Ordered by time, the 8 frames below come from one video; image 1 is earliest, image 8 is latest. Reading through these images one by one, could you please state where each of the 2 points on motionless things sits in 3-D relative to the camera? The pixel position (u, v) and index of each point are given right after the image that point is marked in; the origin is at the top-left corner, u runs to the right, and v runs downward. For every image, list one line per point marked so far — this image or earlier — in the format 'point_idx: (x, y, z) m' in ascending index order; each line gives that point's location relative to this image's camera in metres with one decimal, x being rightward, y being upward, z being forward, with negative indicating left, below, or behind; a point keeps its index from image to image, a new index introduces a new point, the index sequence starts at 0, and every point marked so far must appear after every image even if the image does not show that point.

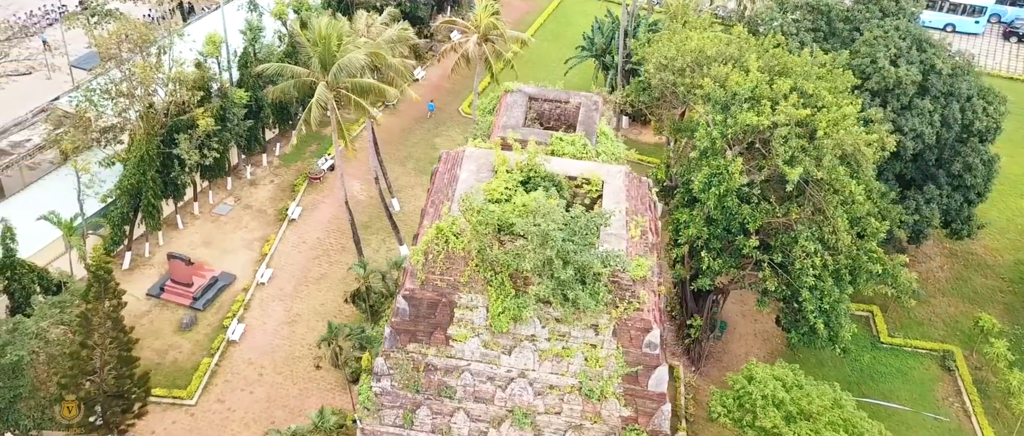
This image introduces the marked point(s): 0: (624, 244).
0: (+1.3, -0.3, +10.7) m
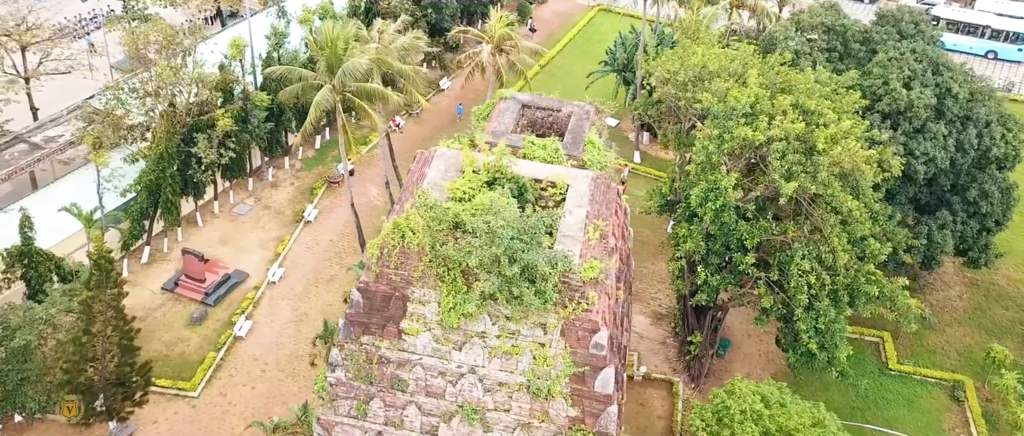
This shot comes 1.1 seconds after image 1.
0: (+0.8, -0.3, +10.8) m
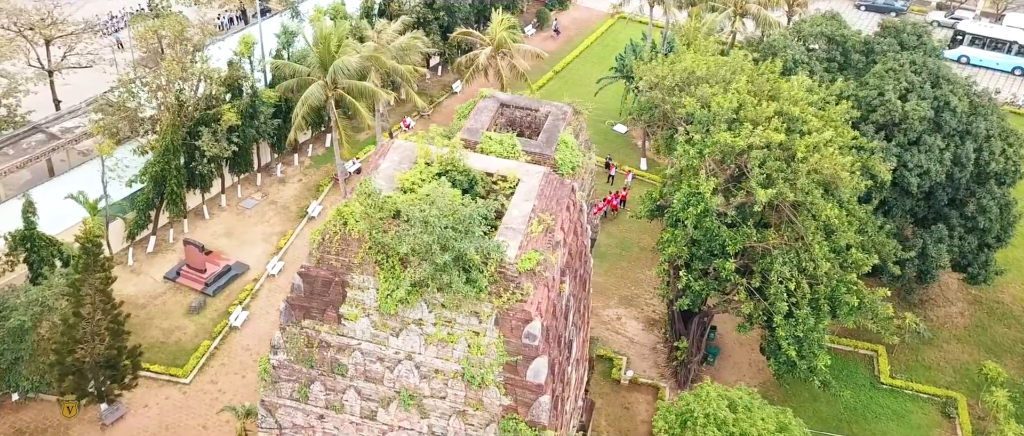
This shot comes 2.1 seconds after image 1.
0: (+0.1, -0.2, +11.0) m
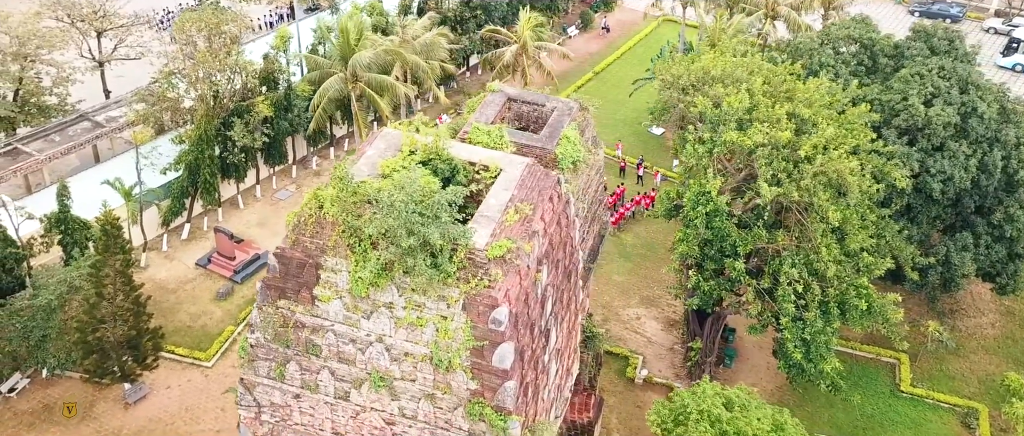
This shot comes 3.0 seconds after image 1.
0: (-0.2, -0.1, +11.1) m
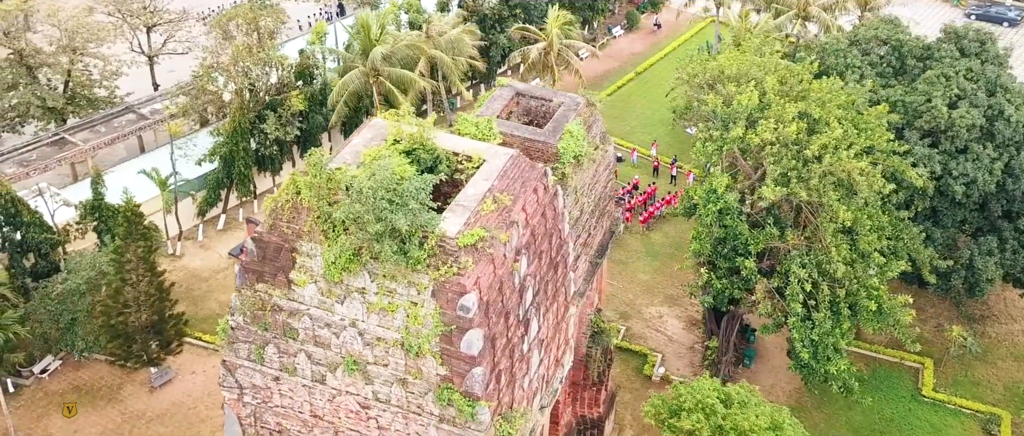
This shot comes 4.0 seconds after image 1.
0: (-0.6, 0.0, +11.2) m
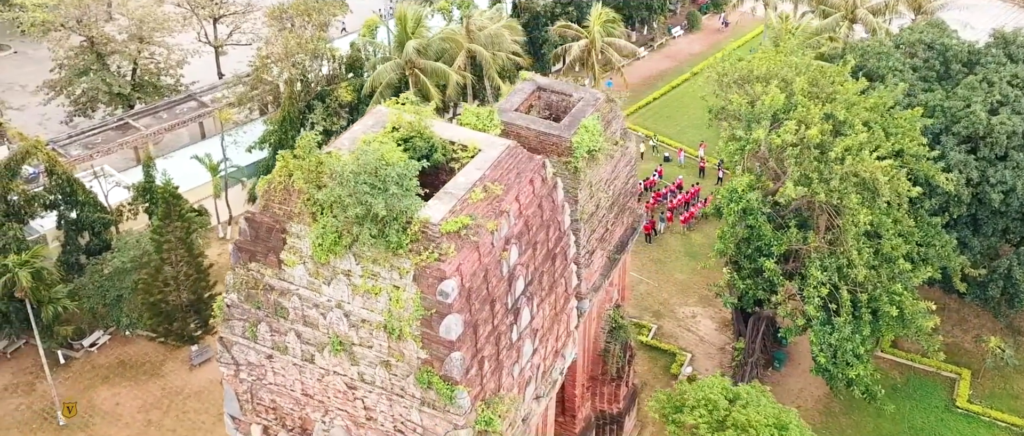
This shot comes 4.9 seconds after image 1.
0: (-0.7, +0.2, +11.5) m
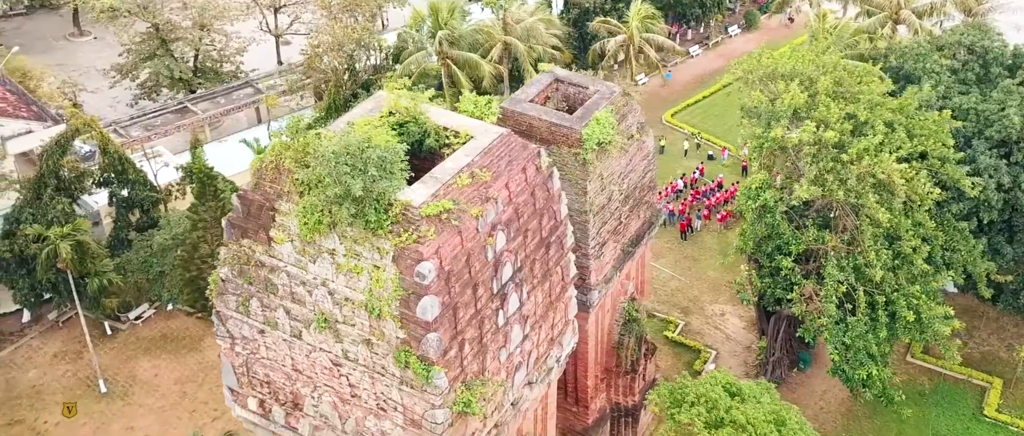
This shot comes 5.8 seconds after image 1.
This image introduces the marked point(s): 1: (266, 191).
0: (-1.0, +0.4, +11.7) m
1: (-3.2, +0.3, +11.9) m
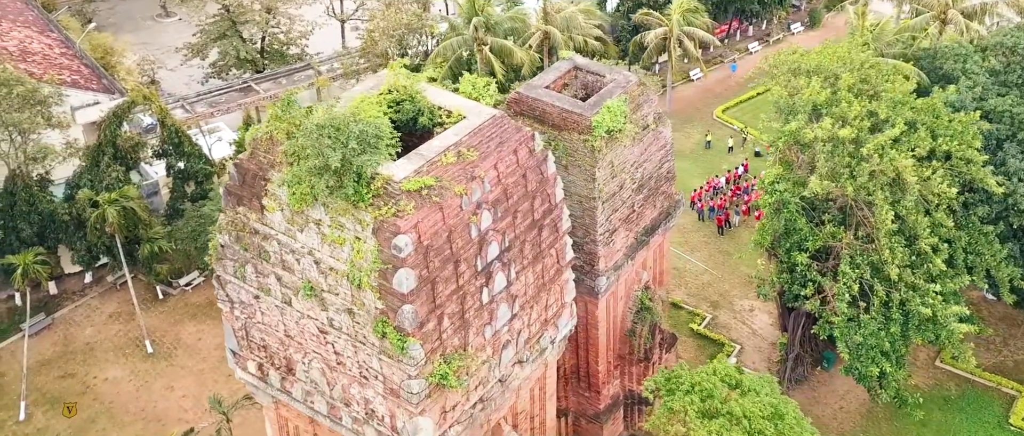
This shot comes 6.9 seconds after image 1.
0: (-1.2, +0.7, +12.2) m
1: (-3.4, +0.8, +12.5) m
